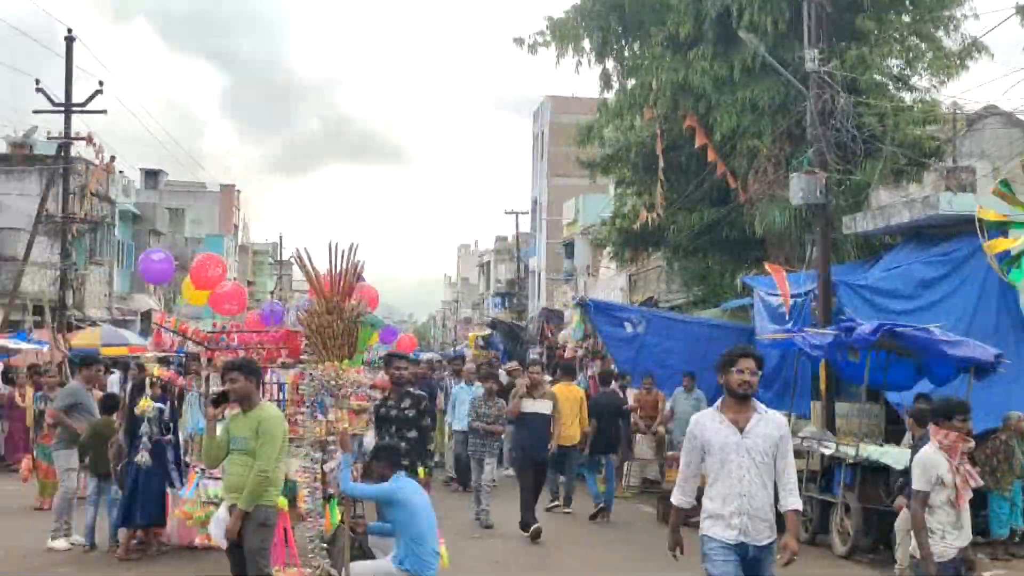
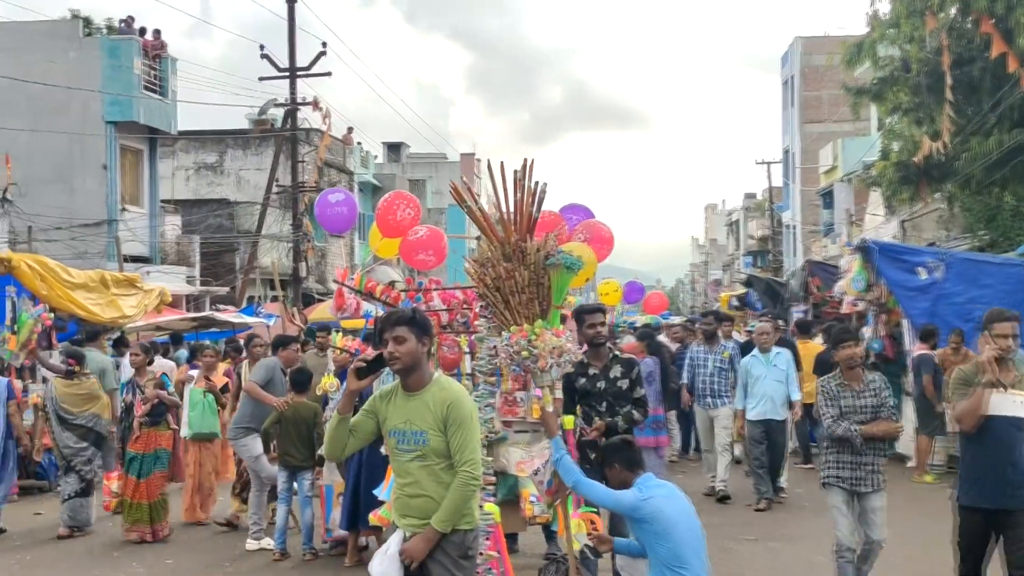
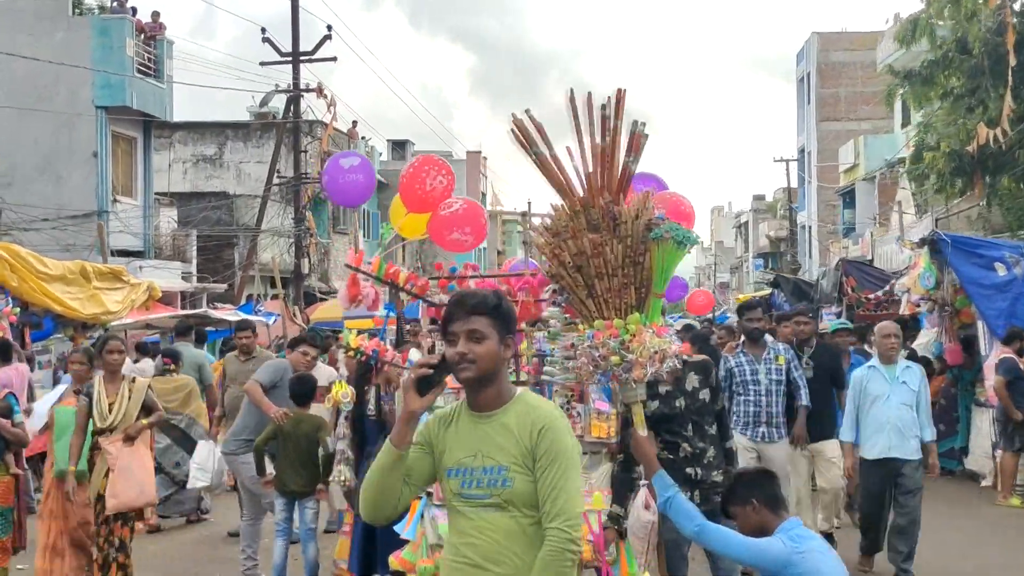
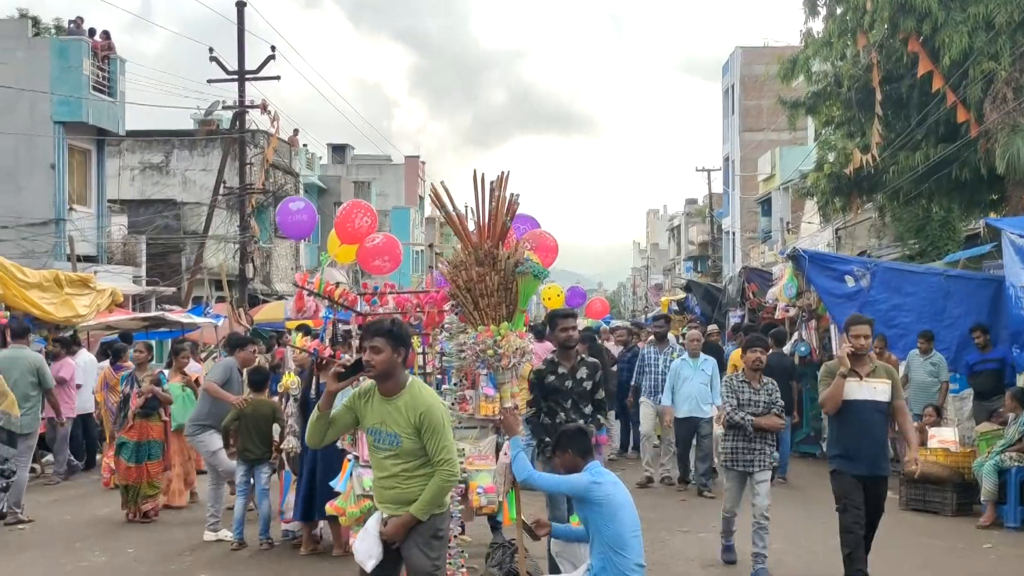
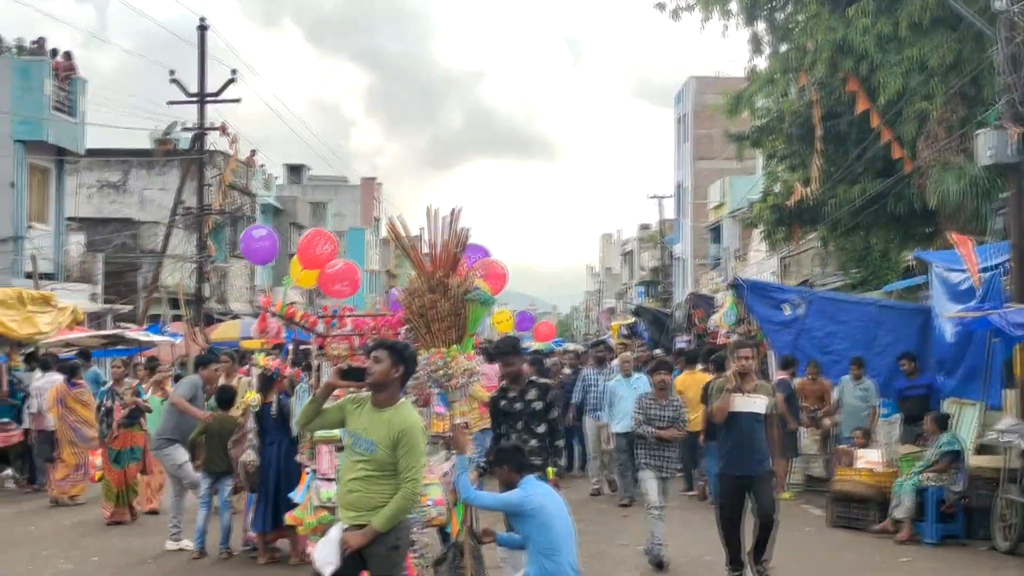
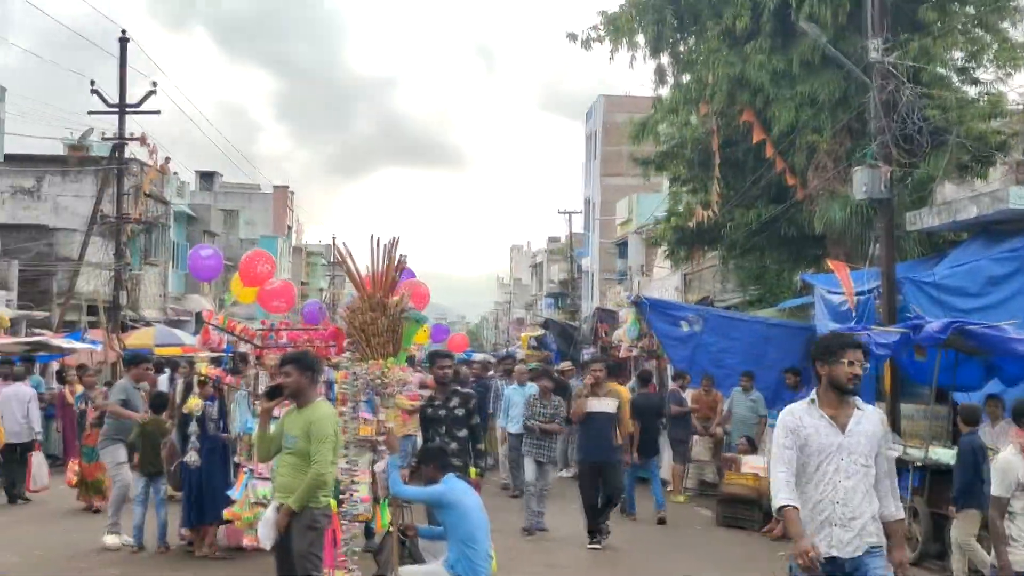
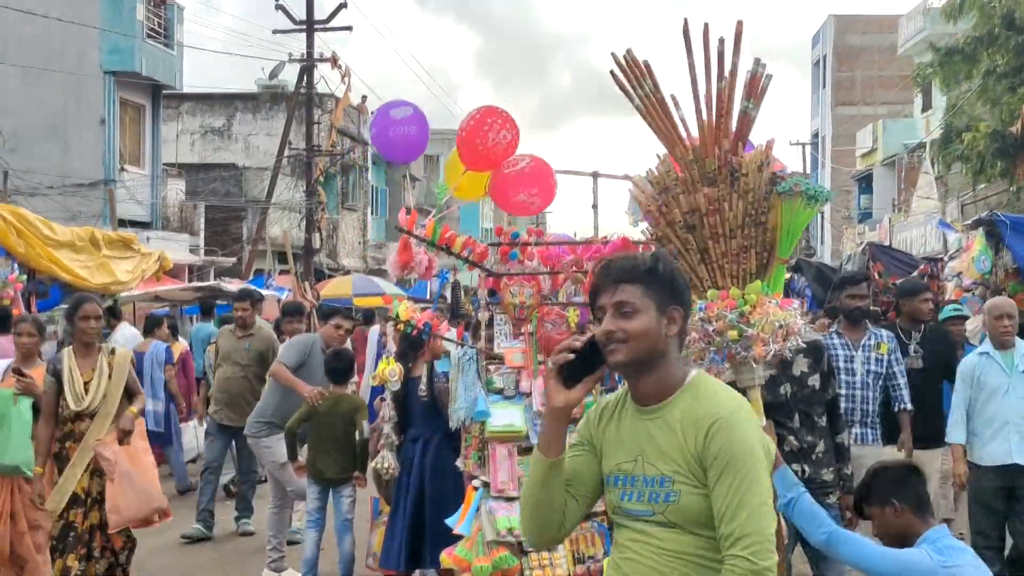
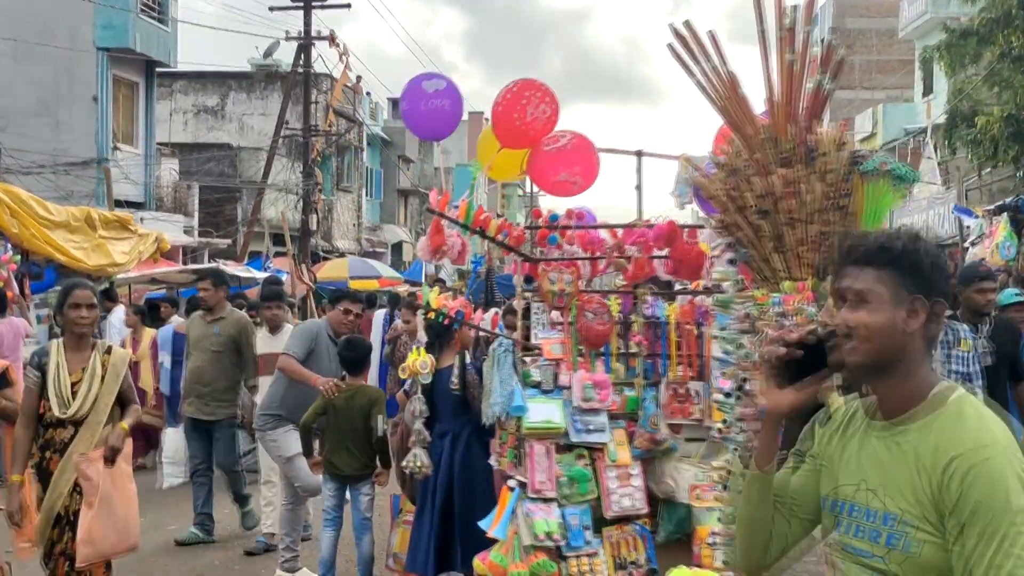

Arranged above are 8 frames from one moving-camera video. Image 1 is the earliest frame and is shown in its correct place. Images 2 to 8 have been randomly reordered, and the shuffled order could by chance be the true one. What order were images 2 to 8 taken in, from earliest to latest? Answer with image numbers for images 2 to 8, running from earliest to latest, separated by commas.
6, 5, 4, 2, 3, 7, 8
